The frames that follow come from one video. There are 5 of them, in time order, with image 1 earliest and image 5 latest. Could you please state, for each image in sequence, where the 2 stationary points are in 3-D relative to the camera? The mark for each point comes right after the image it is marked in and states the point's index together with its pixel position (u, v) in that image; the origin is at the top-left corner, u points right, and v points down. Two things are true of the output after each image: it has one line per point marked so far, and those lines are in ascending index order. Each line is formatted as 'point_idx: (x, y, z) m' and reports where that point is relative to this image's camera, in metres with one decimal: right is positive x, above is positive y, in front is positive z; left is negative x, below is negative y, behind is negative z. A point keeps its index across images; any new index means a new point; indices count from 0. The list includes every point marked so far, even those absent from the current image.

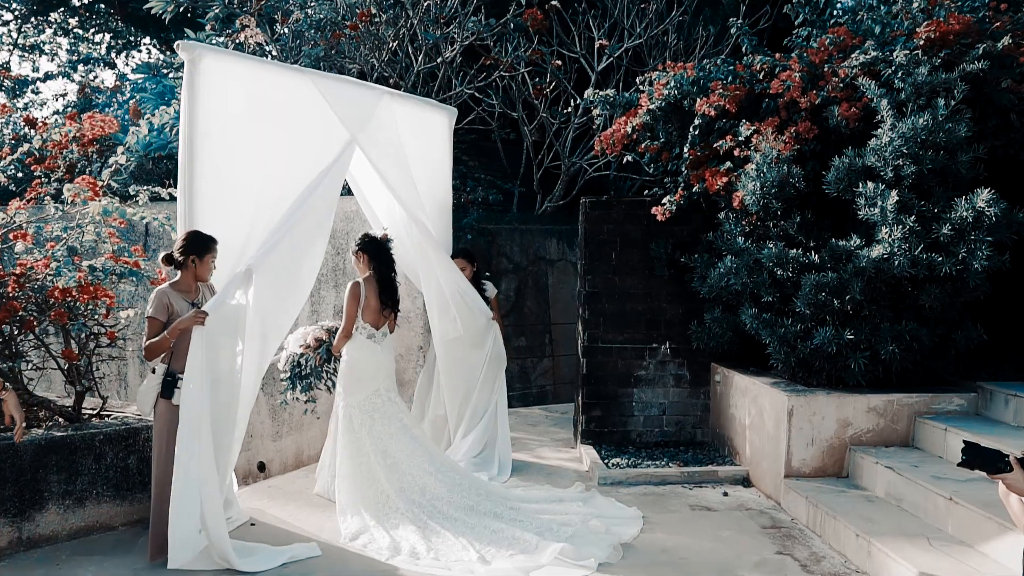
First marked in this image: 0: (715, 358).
0: (+1.6, -0.5, +5.7) m
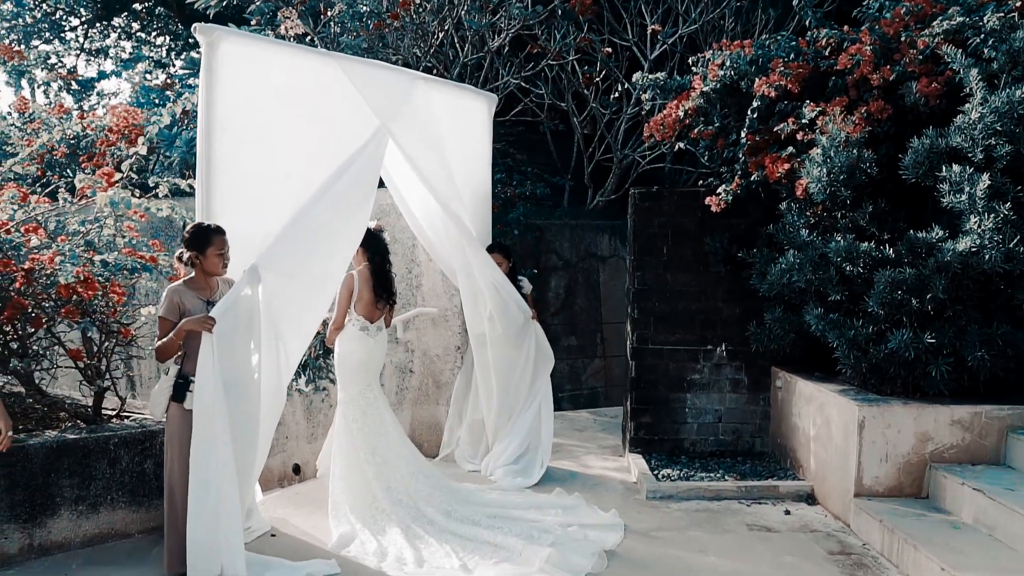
0: (+1.9, -0.5, +5.2) m
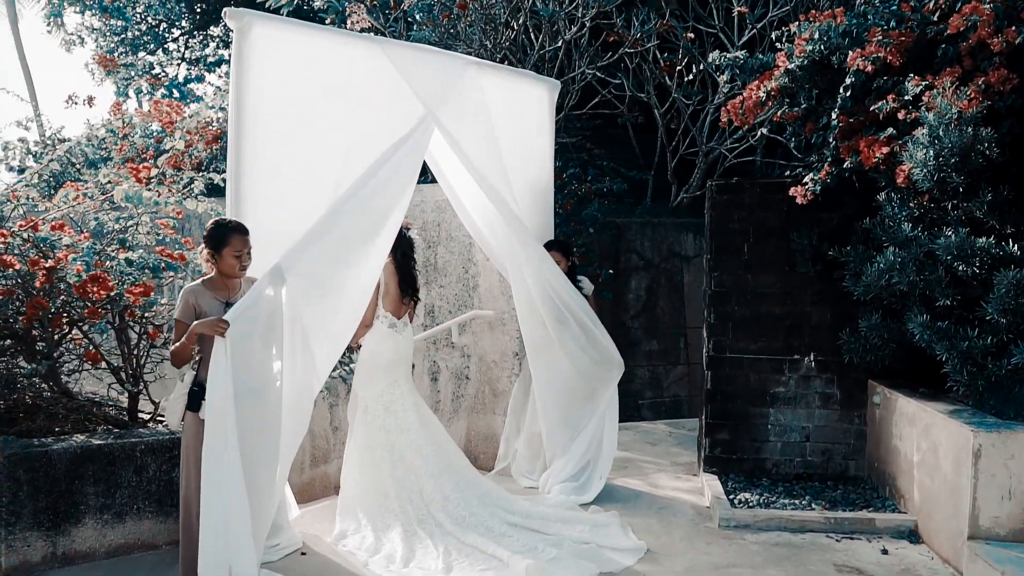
0: (+2.2, -0.5, +4.6) m
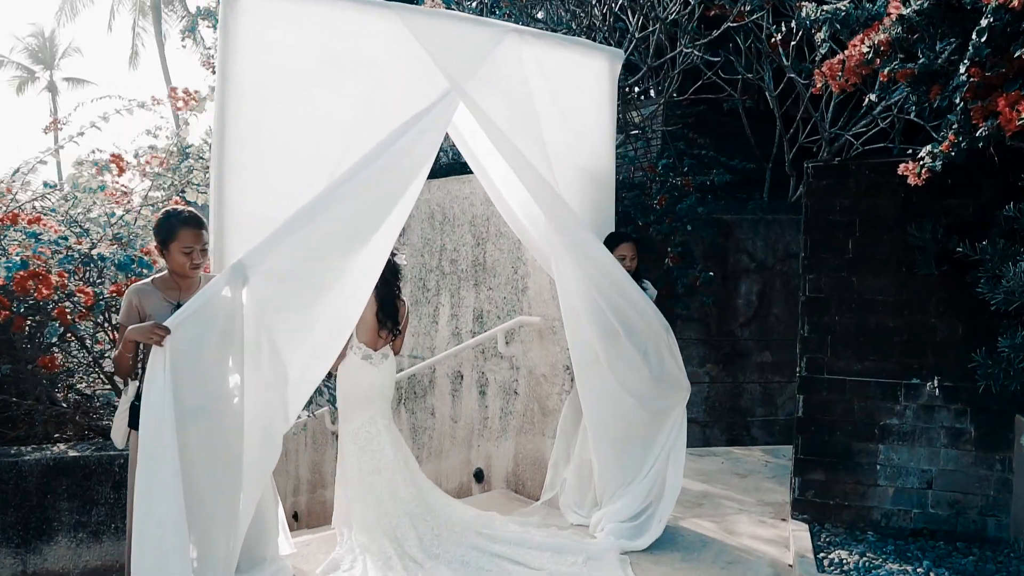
0: (+2.4, -0.6, +3.6) m
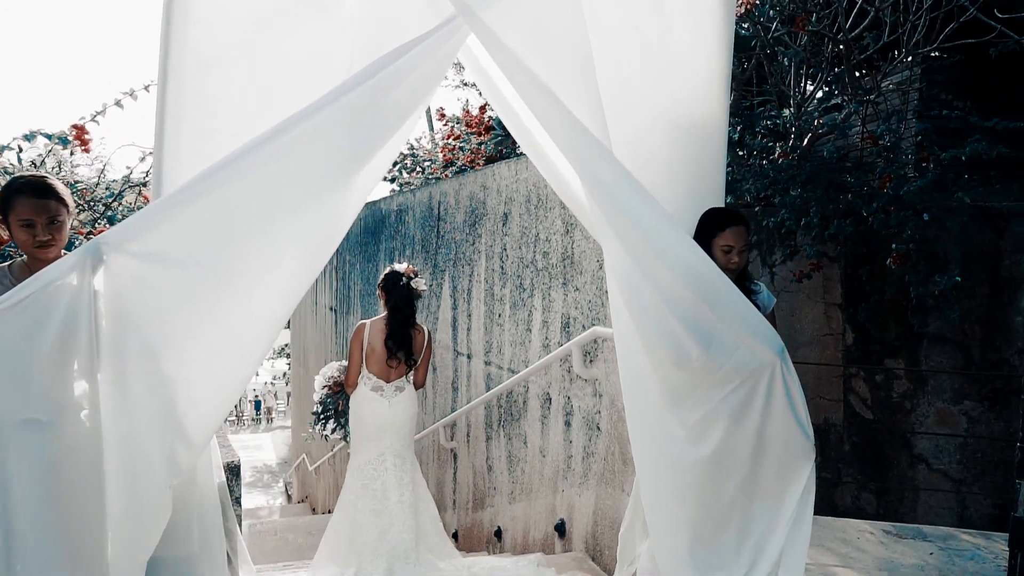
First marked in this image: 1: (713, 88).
0: (+2.3, -0.6, +1.7) m
1: (+0.8, +0.8, +2.9) m
